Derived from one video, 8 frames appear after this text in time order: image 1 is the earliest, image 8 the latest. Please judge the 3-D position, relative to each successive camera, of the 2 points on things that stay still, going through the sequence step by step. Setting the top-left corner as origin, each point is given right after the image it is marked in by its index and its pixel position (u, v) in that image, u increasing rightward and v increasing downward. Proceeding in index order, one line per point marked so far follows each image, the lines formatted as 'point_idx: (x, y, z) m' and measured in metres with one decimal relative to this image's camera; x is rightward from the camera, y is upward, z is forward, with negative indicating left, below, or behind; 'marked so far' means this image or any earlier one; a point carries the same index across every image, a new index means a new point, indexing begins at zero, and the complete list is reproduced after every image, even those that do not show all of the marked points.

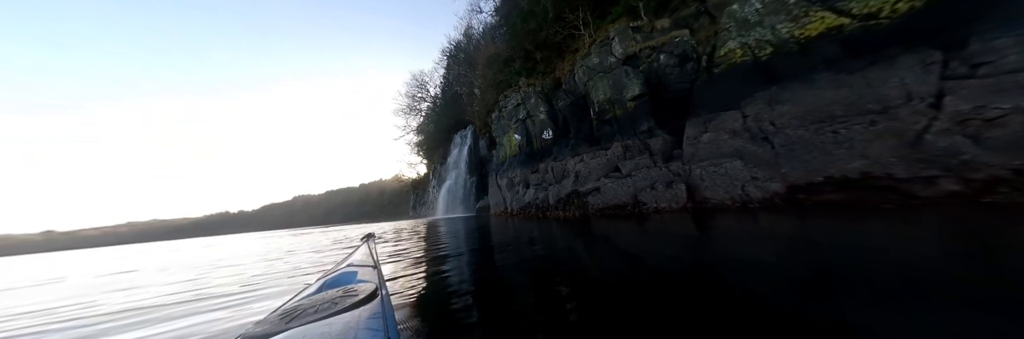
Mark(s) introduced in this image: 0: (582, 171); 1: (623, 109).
0: (+4.2, 0.0, +10.8) m
1: (+6.7, +3.6, +11.7) m
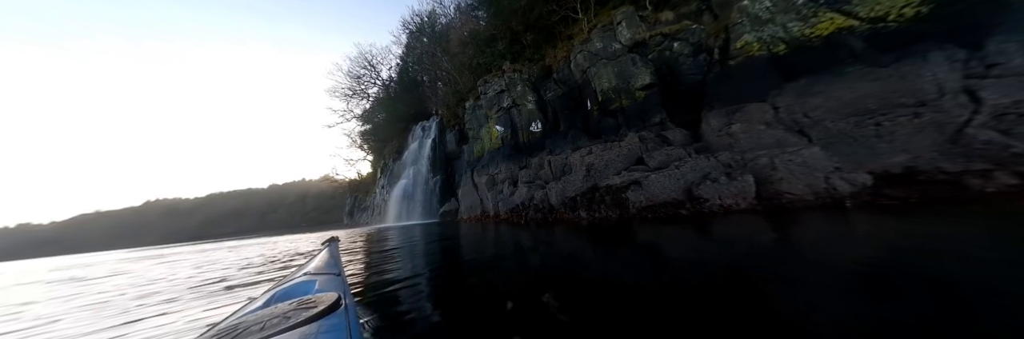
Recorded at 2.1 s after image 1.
0: (+4.1, +0.3, +9.2) m
1: (+6.5, +3.8, +10.7) m
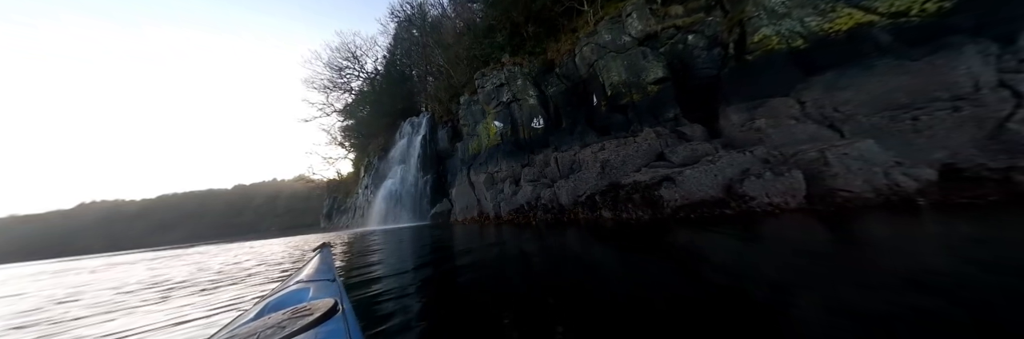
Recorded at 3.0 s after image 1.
0: (+4.5, +0.4, +8.5) m
1: (+6.8, +3.9, +10.2) m
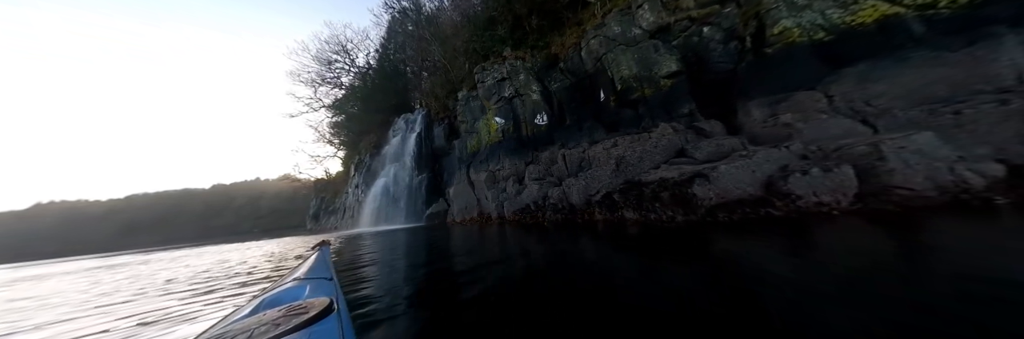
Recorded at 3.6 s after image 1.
0: (+4.8, +0.5, +8.0) m
1: (+7.1, +4.0, +9.7) m
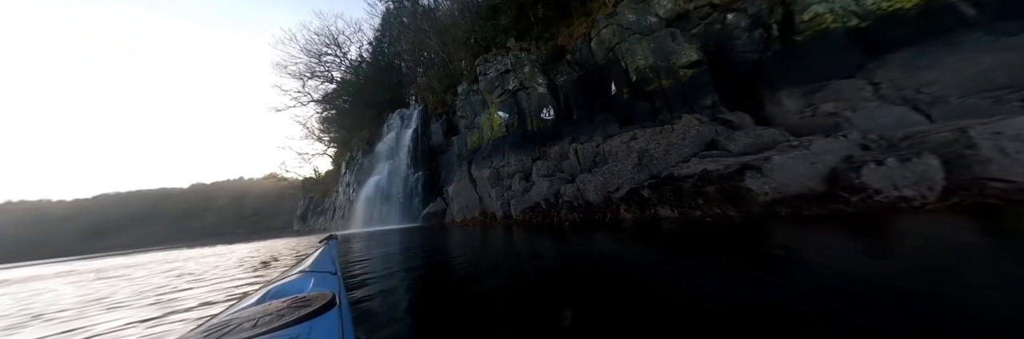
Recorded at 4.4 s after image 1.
0: (+5.2, +0.7, +7.3) m
1: (+7.5, +4.2, +9.1) m
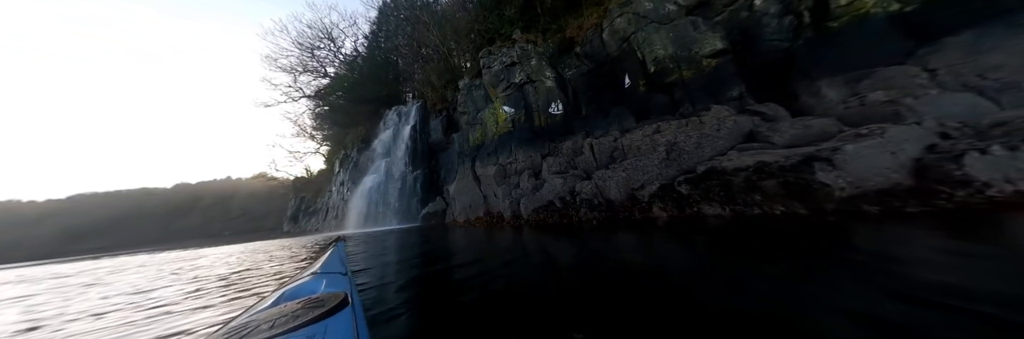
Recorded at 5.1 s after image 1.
0: (+5.7, +0.9, +6.7) m
1: (+8.0, +4.4, +8.5) m
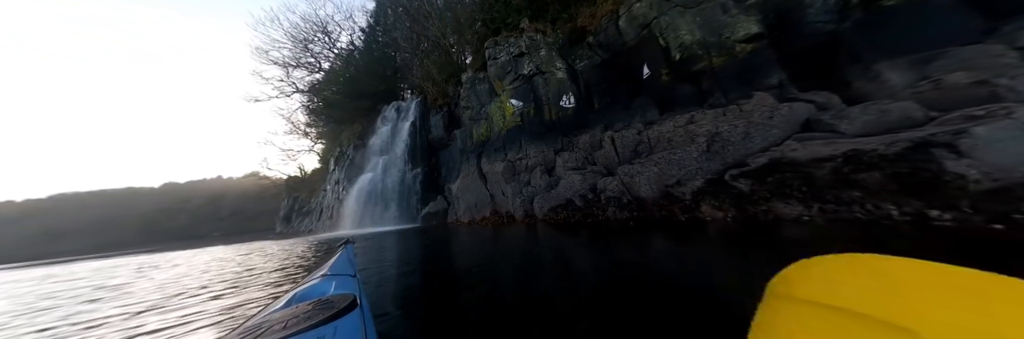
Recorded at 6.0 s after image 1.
0: (+6.3, +1.1, +5.9) m
1: (+8.5, +4.5, +7.8) m
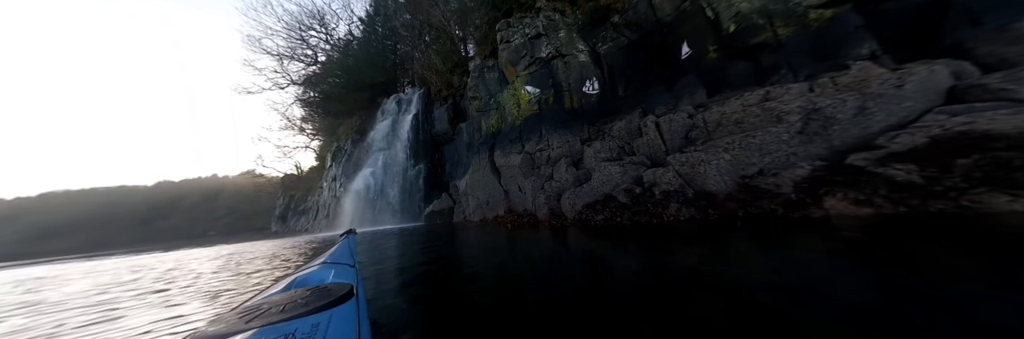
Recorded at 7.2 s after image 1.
0: (+7.2, +1.4, +4.6) m
1: (+9.4, +4.8, +6.5) m
